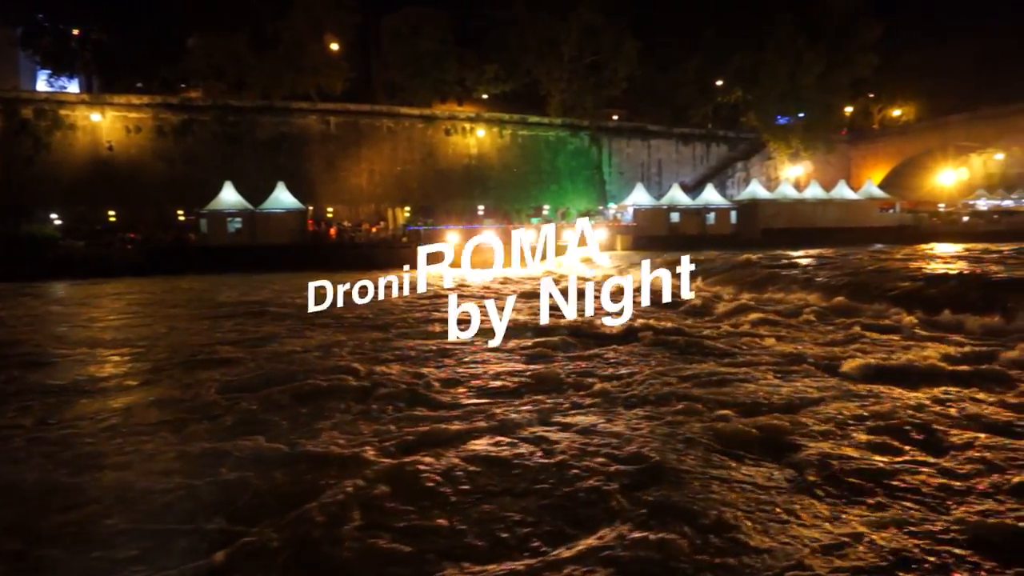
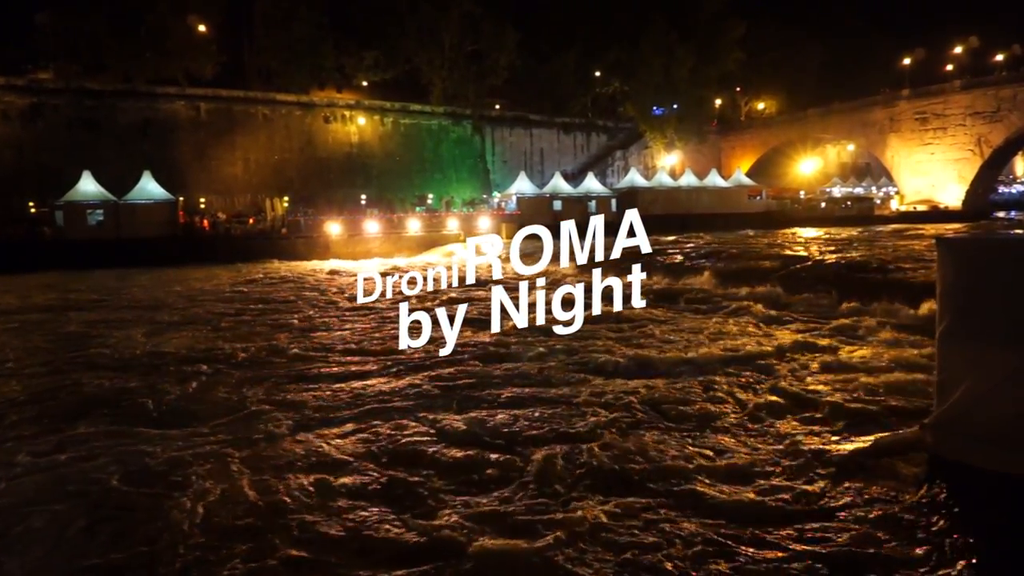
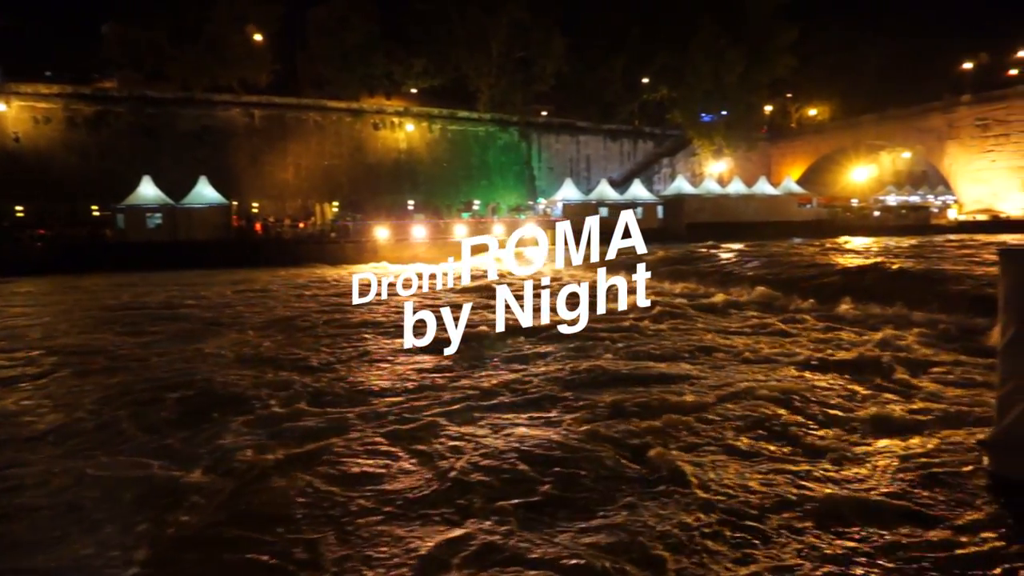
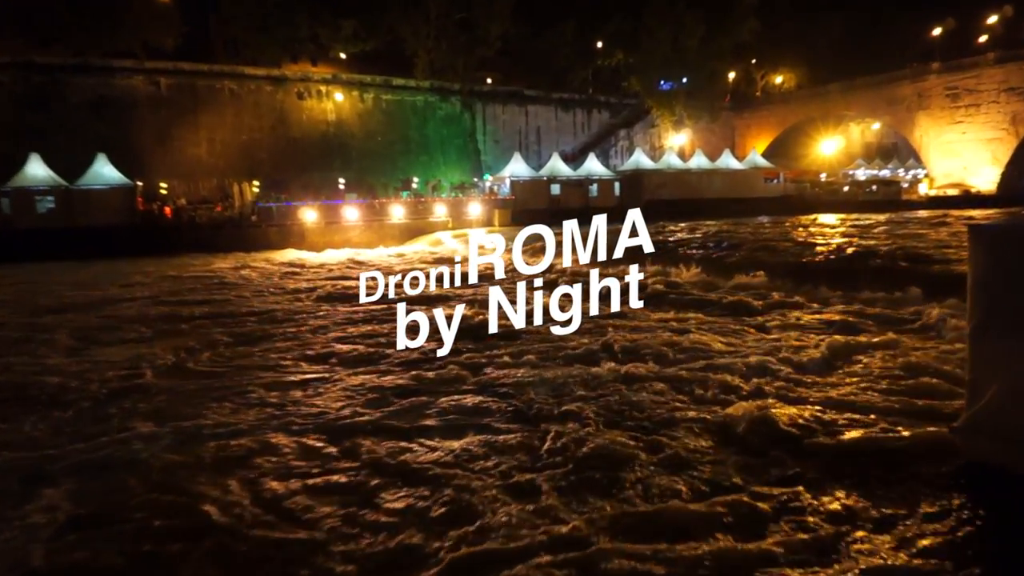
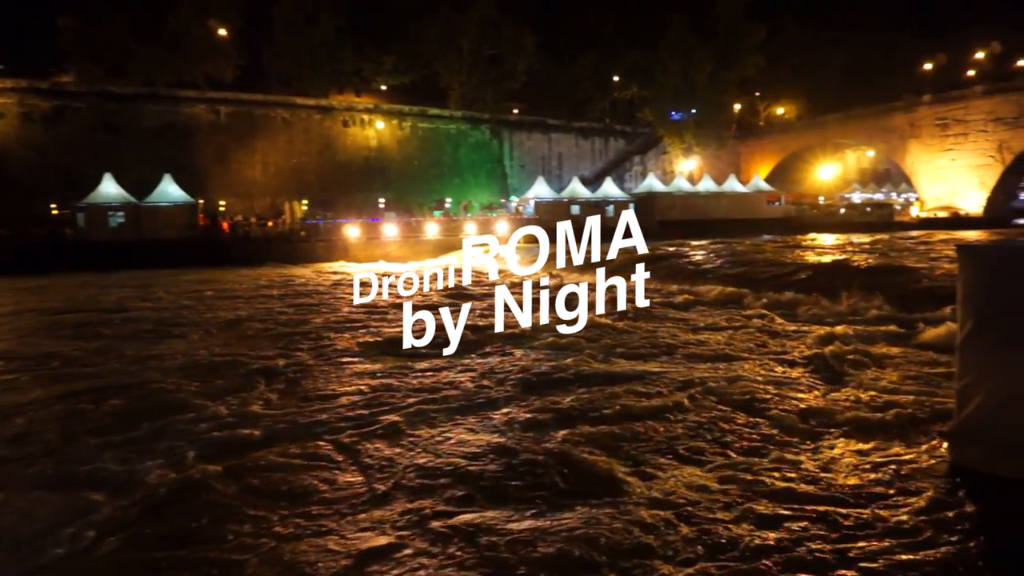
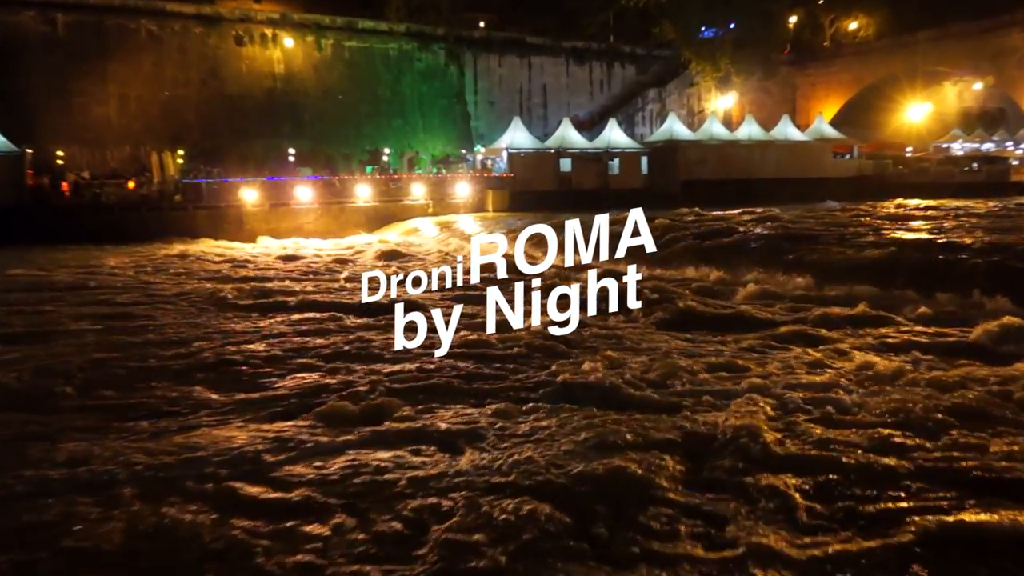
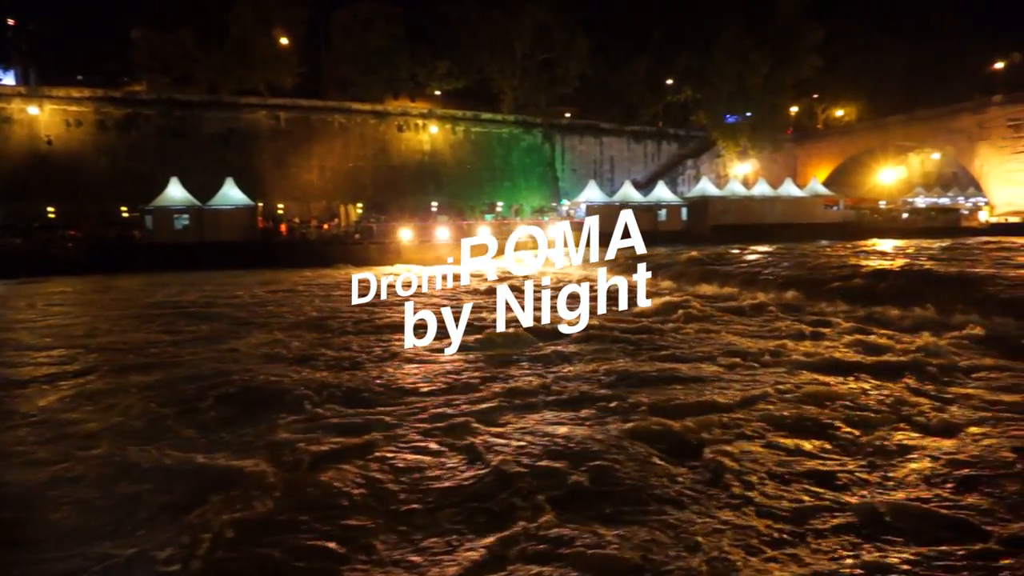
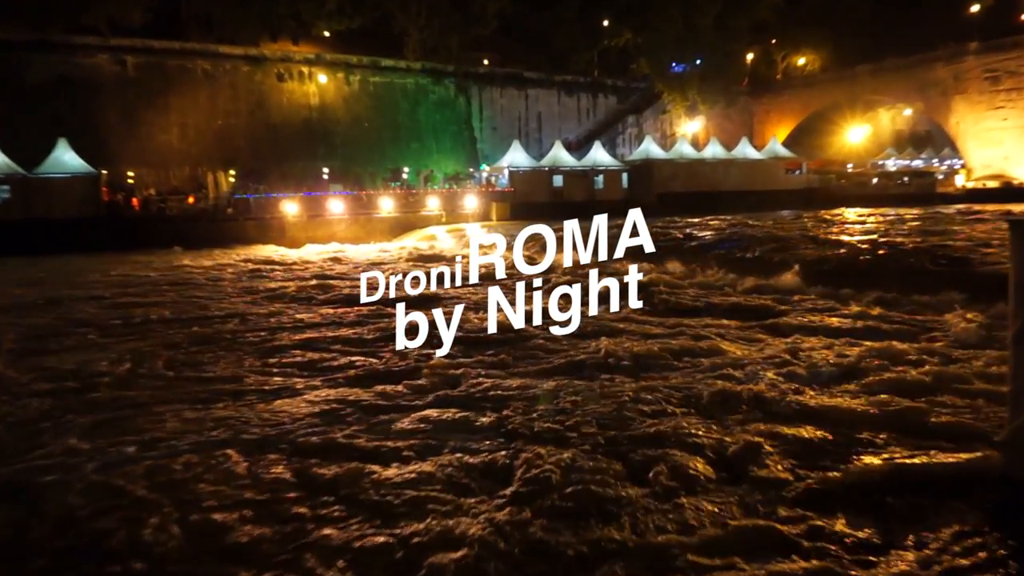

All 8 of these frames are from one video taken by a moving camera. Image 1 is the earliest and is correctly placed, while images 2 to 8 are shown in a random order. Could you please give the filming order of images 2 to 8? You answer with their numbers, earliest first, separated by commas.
7, 3, 5, 2, 4, 8, 6
